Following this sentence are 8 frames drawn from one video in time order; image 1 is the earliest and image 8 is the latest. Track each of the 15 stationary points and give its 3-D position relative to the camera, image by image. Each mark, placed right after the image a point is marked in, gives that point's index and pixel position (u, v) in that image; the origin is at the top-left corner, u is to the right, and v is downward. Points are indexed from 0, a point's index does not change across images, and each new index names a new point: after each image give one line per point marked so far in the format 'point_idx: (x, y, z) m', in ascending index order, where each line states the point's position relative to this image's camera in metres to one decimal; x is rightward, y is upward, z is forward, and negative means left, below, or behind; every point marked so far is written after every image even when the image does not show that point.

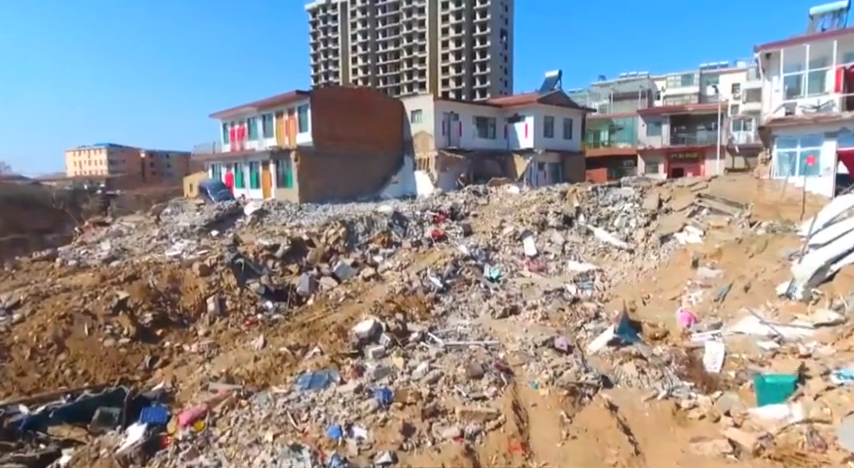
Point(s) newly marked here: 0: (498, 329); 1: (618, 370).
0: (+1.9, -2.5, +14.0) m
1: (+4.1, -2.9, +11.2) m
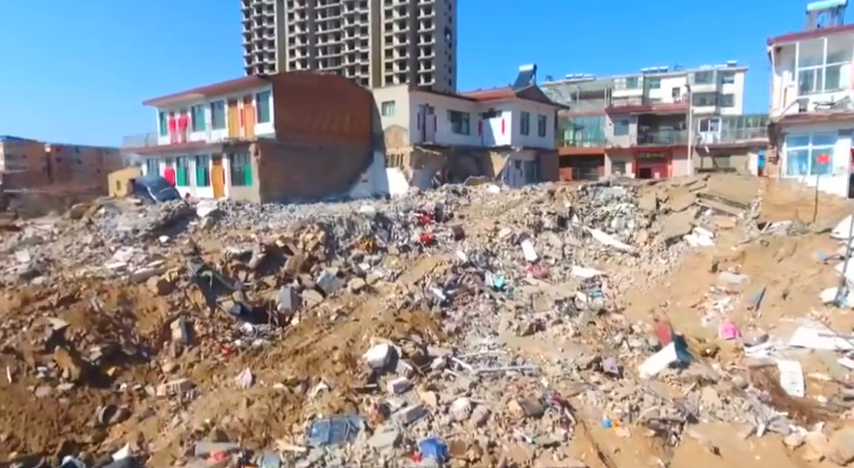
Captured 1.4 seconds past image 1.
0: (+2.3, -2.6, +12.1) m
1: (+4.9, -3.0, +9.6) m
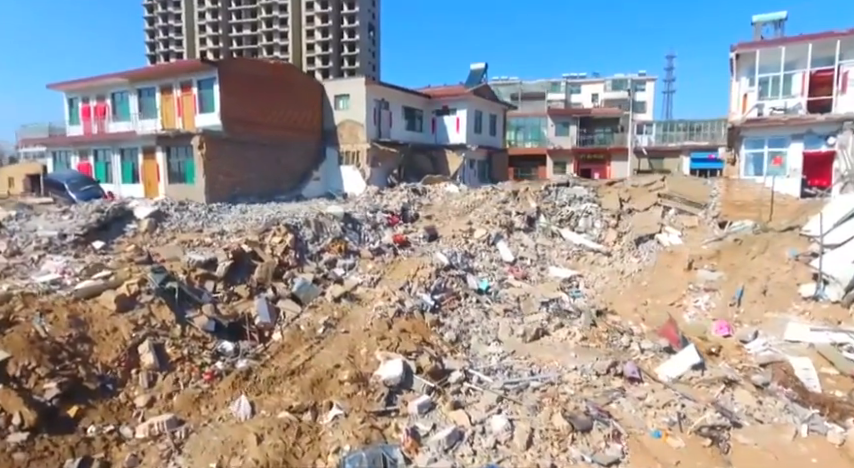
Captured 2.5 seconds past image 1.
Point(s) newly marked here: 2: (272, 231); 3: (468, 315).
0: (+2.4, -2.6, +11.5) m
1: (+5.4, -3.0, +9.4) m
2: (-4.6, +0.1, +15.6) m
3: (+1.1, -2.1, +13.8) m
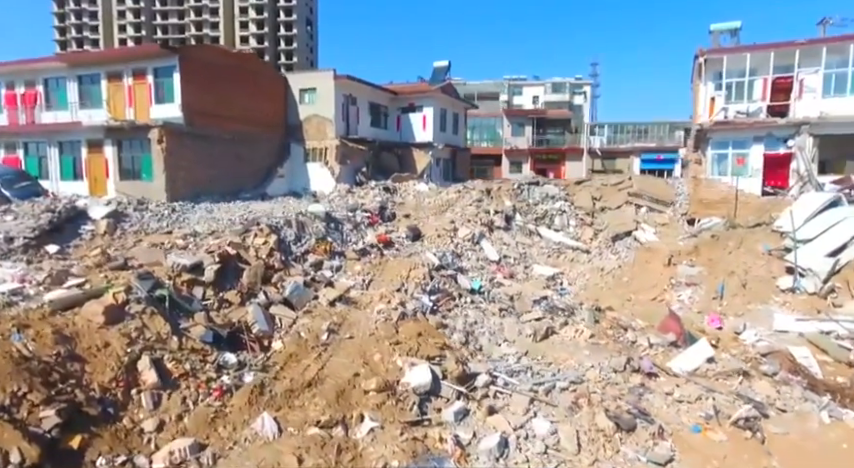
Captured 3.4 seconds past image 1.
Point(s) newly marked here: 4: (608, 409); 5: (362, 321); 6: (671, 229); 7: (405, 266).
0: (+2.7, -2.6, +11.4) m
1: (+6.0, -2.9, +9.7) m
2: (-4.8, 0.0, +14.6) m
3: (+1.1, -2.1, +13.4) m
4: (+3.1, -3.0, +9.0) m
5: (-1.5, -2.0, +12.3) m
6: (+8.5, +0.2, +18.3) m
7: (-0.6, -1.0, +15.2) m
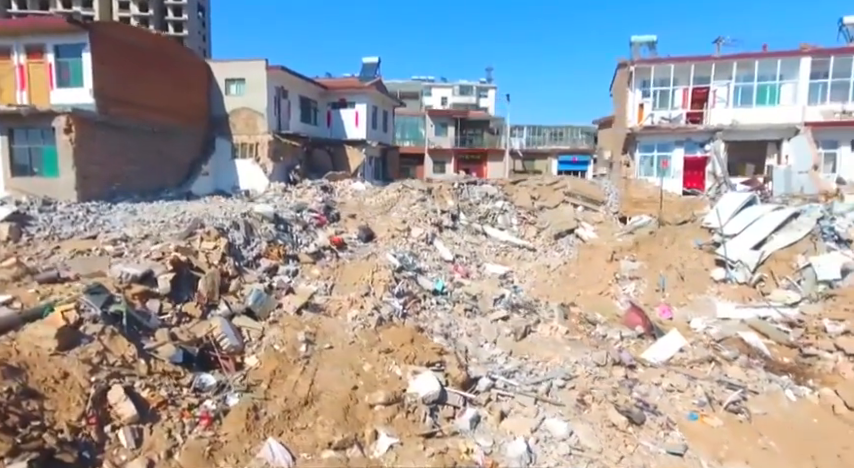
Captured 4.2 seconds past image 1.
0: (+2.4, -2.6, +11.5) m
1: (+5.9, -2.8, +10.5) m
2: (-5.7, -0.1, +13.0) m
3: (+0.4, -2.1, +13.1) m
4: (+3.2, -3.0, +9.1) m
5: (-2.0, -2.1, +11.4) m
6: (+6.6, +0.3, +19.4) m
7: (-1.7, -1.0, +14.5) m
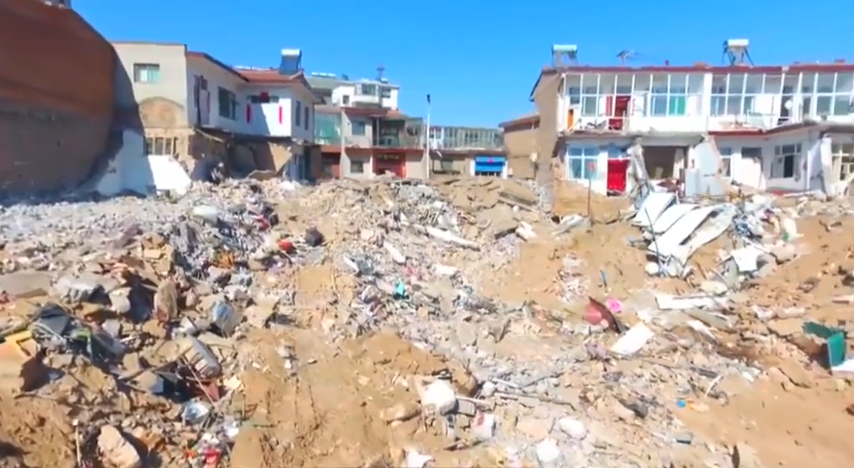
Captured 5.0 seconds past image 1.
0: (+2.0, -2.6, +11.5) m
1: (+5.7, -2.8, +11.3) m
2: (-6.2, -0.2, +11.3) m
3: (-0.3, -2.1, +12.7) m
4: (+3.3, -3.0, +9.4) m
5: (-2.2, -2.2, +10.6) m
6: (+4.4, +0.3, +20.1) m
7: (-2.6, -1.1, +13.6) m
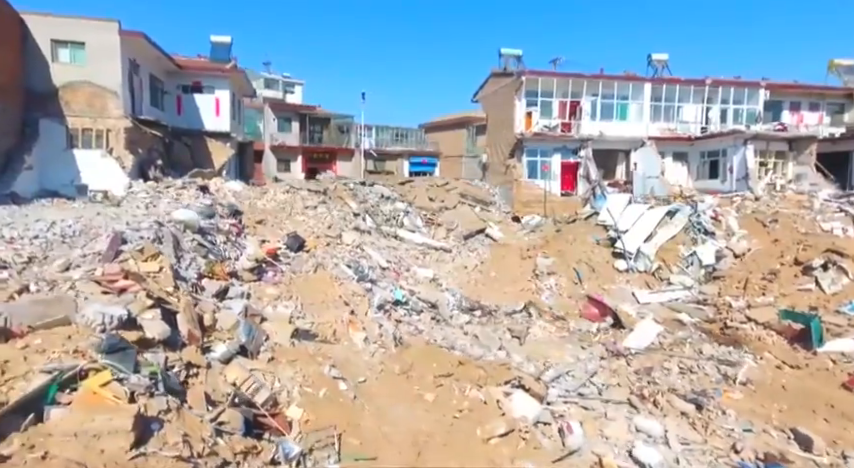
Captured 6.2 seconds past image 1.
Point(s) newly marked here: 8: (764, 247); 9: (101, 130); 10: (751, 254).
0: (+2.7, -2.6, +11.4) m
1: (+6.3, -2.7, +12.0) m
2: (-5.4, -0.4, +9.4) m
3: (+0.1, -2.2, +12.1) m
4: (+4.4, -2.9, +9.7) m
5: (-1.3, -2.3, +9.6) m
6: (+3.1, +0.3, +20.3) m
7: (-2.4, -1.2, +12.4) m
8: (+10.7, -0.4, +16.6) m
9: (-9.6, +3.2, +15.7) m
10: (+10.2, -0.6, +16.5) m
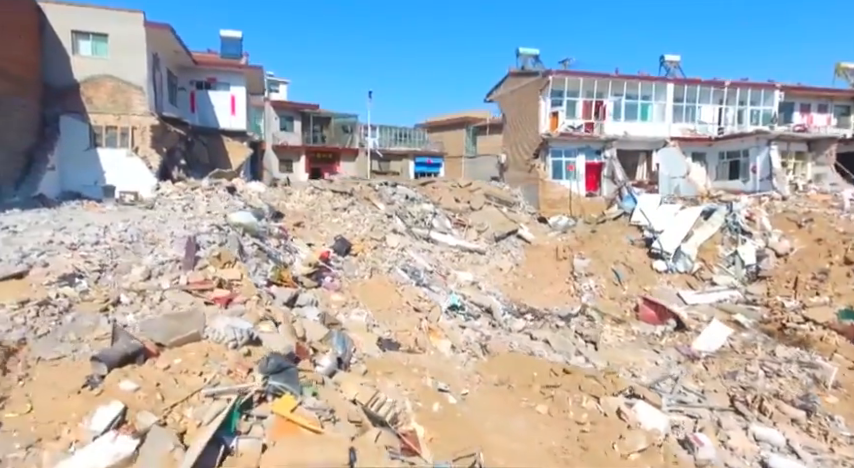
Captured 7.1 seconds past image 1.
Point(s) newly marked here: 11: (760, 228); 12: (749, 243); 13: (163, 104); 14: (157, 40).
0: (+4.3, -2.6, +11.1) m
1: (+7.9, -2.7, +11.8) m
2: (-3.7, -0.4, +8.7) m
3: (+1.7, -2.3, +11.6) m
4: (+6.1, -2.9, +9.4) m
5: (+0.4, -2.3, +9.0) m
6: (+4.2, +0.2, +20.0) m
7: (-0.8, -1.2, +11.8) m
8: (+12.0, -0.4, +16.7) m
9: (-8.3, +3.0, +14.7) m
10: (+11.5, -0.6, +16.6) m
11: (+11.5, +0.2, +18.2) m
12: (+10.6, -0.3, +17.3) m
13: (-8.3, +4.1, +16.8) m
14: (-8.0, +5.9, +15.9) m
